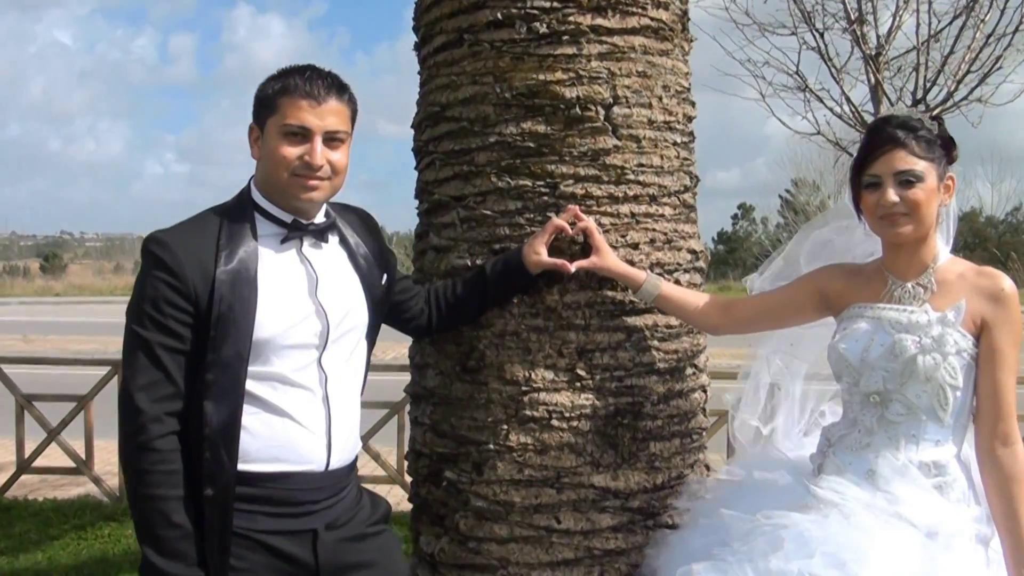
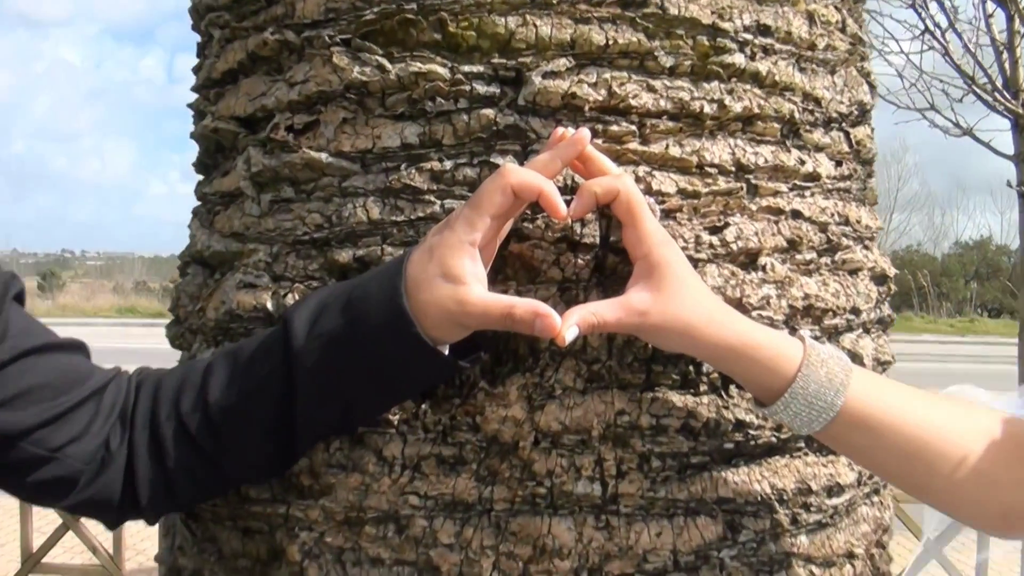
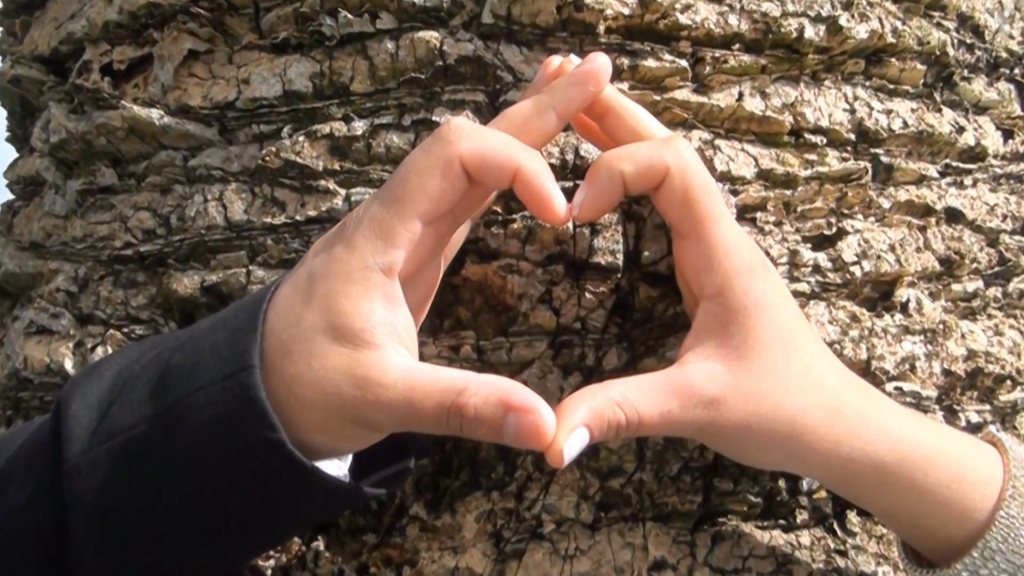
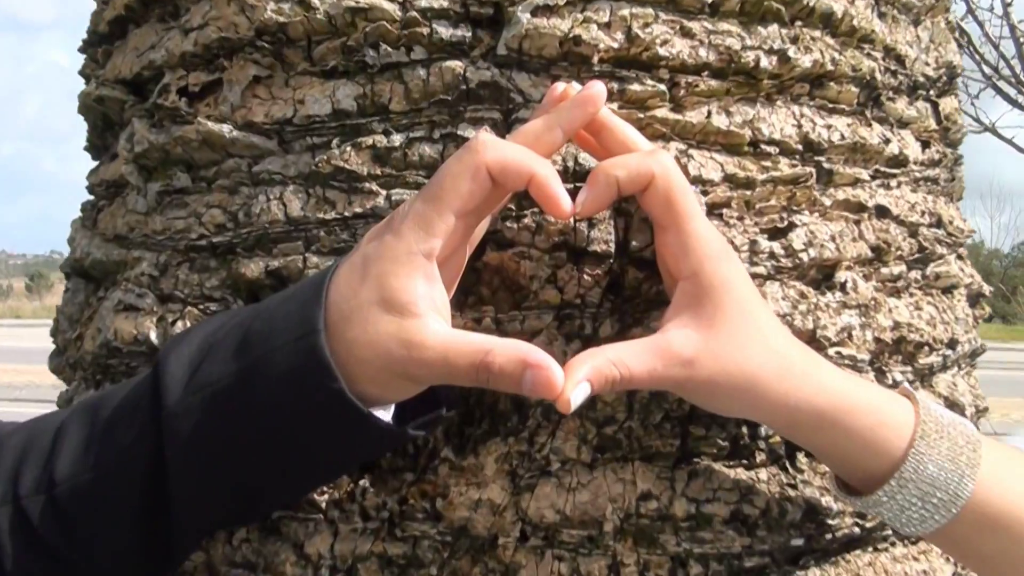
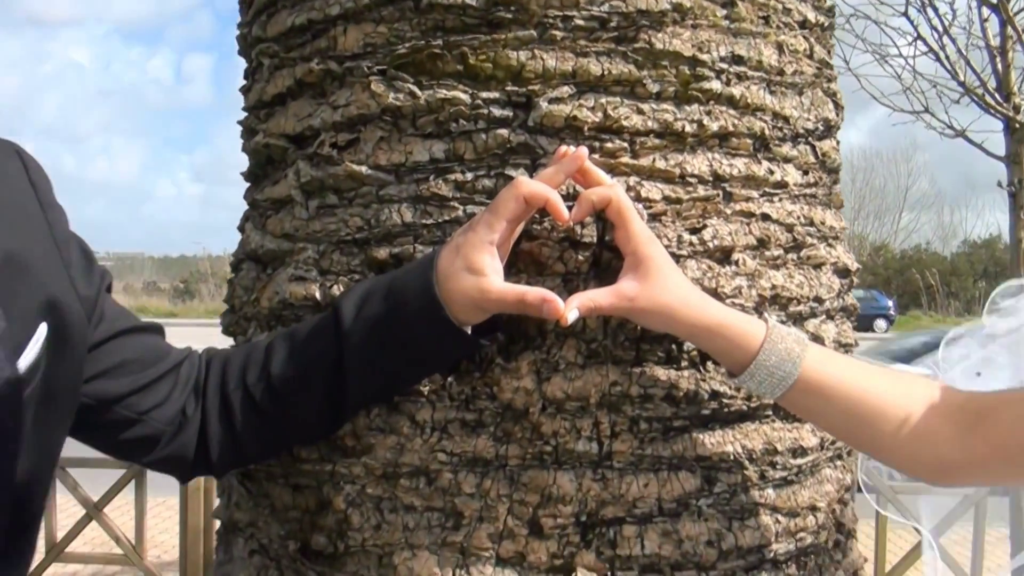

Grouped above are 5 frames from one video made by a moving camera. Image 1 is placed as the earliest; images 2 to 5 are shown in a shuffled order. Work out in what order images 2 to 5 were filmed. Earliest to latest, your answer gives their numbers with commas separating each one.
5, 2, 4, 3
